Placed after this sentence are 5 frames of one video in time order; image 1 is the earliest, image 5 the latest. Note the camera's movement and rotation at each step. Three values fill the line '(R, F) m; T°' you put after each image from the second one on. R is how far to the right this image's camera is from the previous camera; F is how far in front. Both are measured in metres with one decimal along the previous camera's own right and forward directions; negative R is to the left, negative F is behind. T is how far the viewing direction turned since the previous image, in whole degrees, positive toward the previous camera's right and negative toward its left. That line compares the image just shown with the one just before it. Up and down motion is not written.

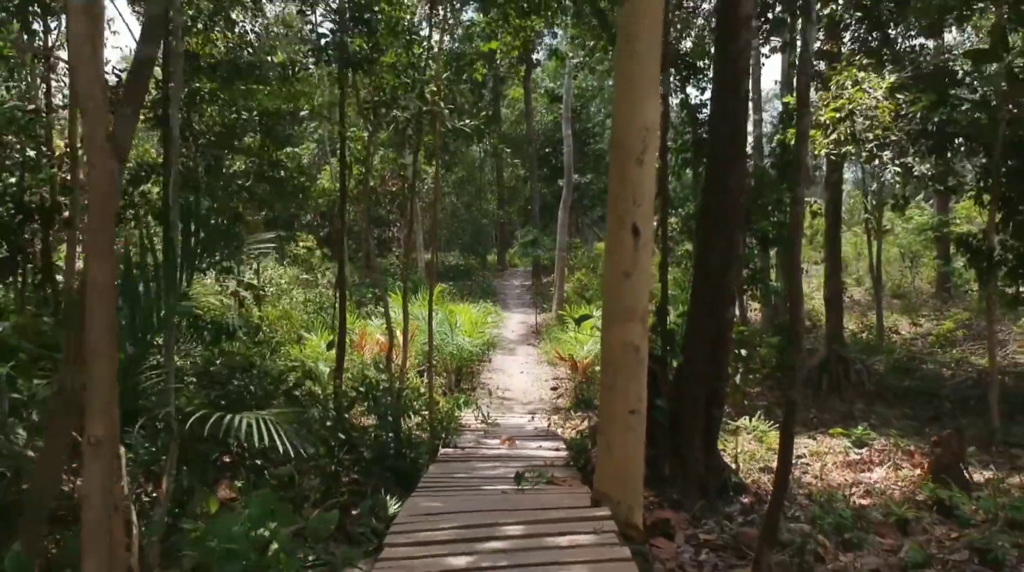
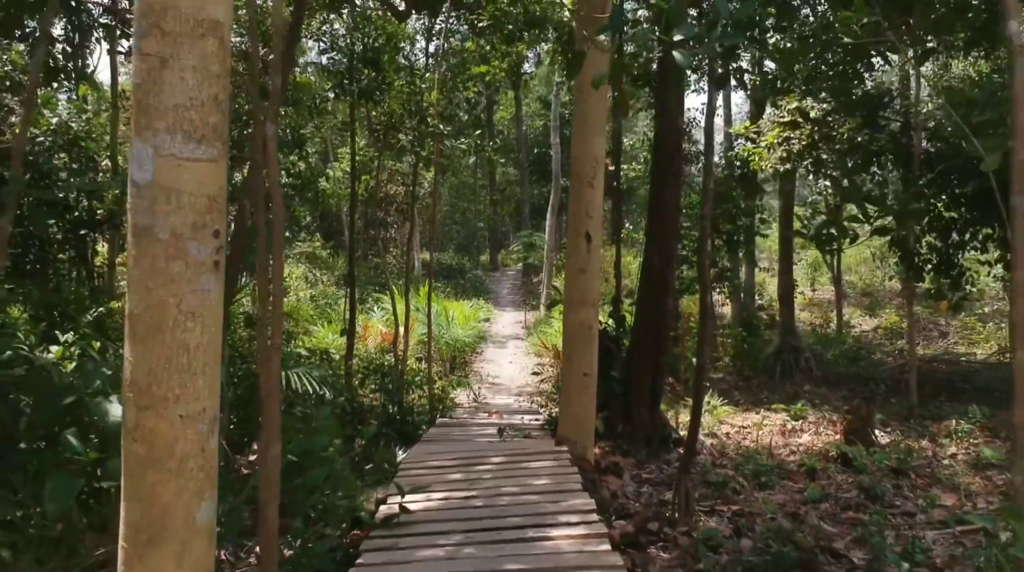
(+0.1, -1.0) m; 0°
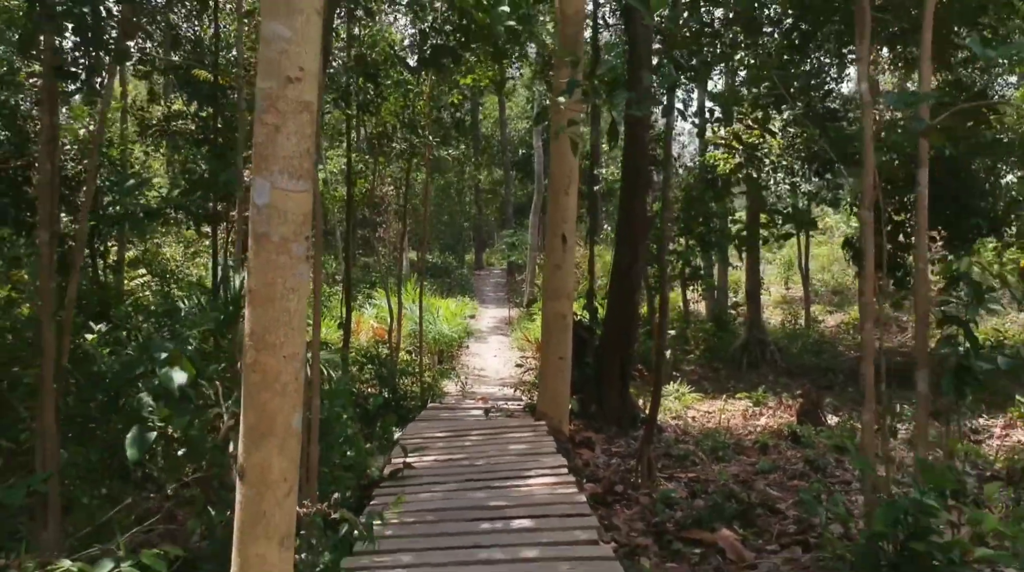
(0.0, -0.6) m; +1°
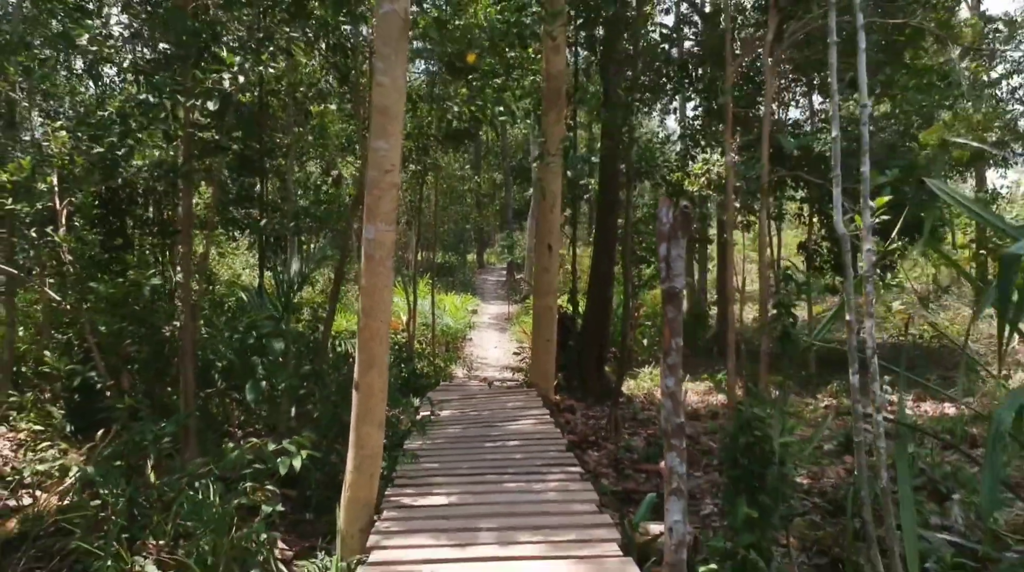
(0.0, -1.4) m; 0°
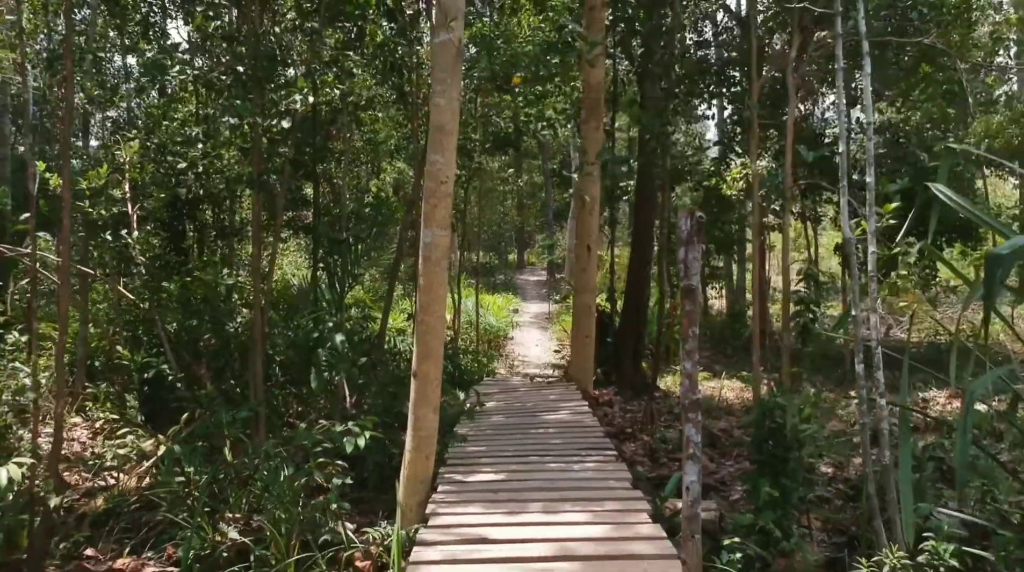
(0.0, -0.4) m; -3°
